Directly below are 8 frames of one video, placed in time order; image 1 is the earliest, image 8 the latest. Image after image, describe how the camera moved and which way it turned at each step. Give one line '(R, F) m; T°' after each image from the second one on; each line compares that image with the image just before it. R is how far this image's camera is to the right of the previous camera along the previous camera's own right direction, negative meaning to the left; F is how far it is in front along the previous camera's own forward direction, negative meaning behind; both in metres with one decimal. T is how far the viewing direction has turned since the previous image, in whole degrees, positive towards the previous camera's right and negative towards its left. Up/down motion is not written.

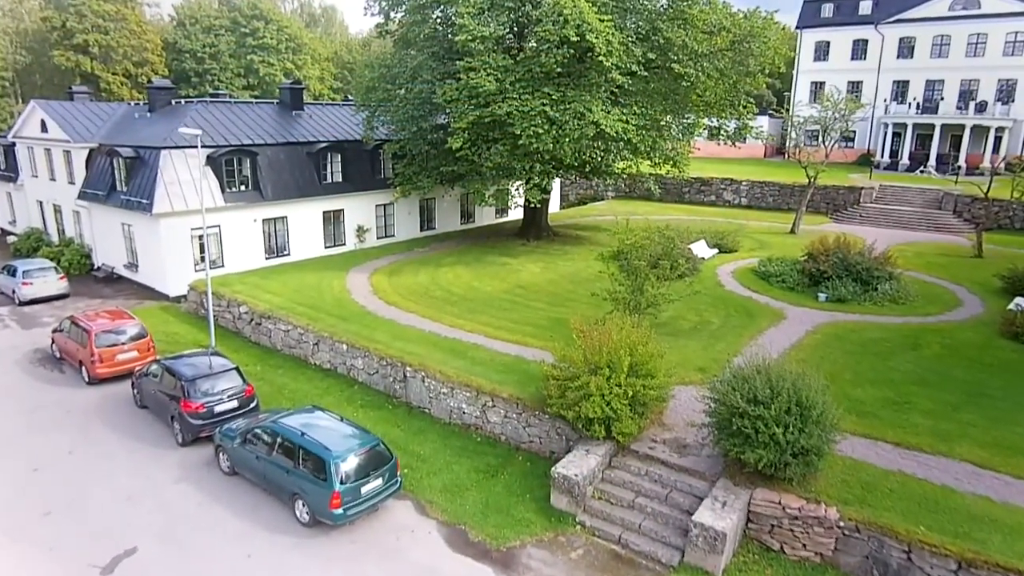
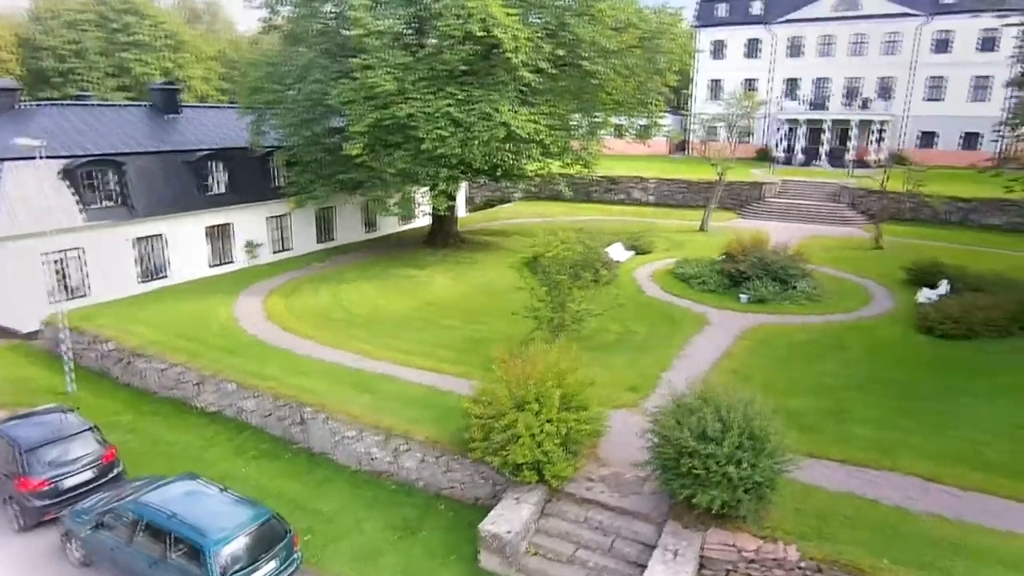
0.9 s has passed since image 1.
(0.0, +1.3) m; +8°
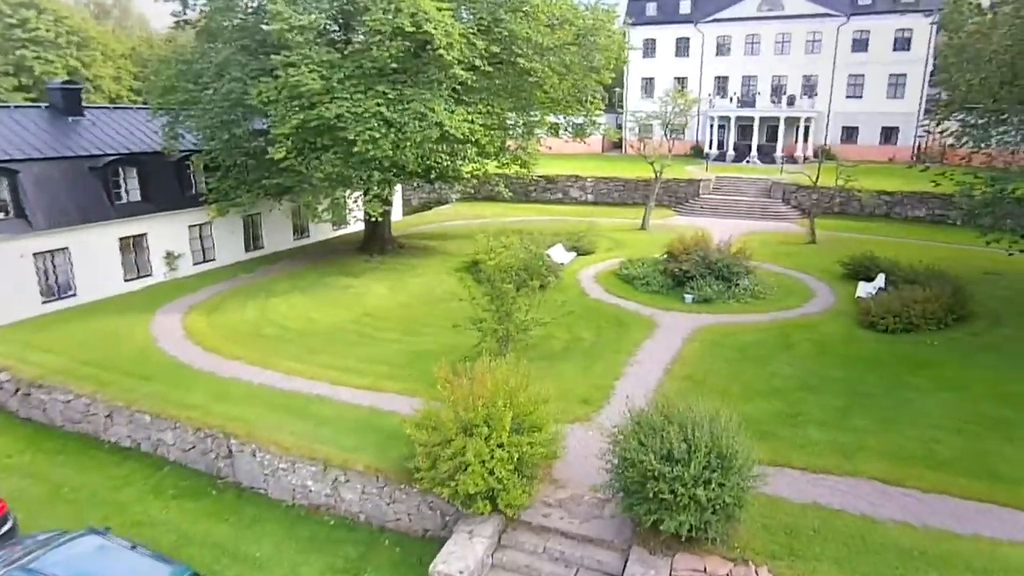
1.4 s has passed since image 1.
(-0.1, +0.7) m; +5°
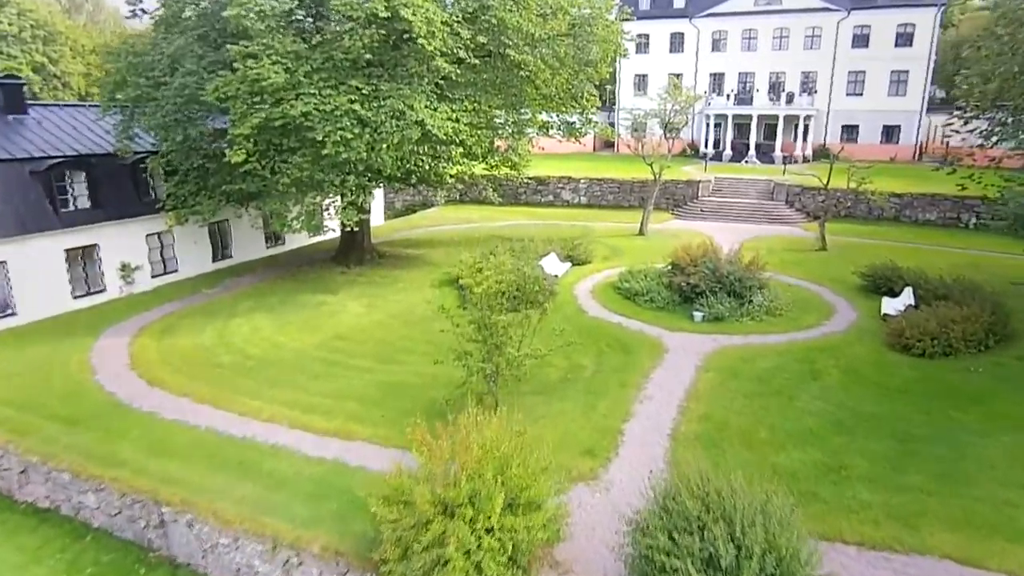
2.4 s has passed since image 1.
(0.0, +1.7) m; +1°
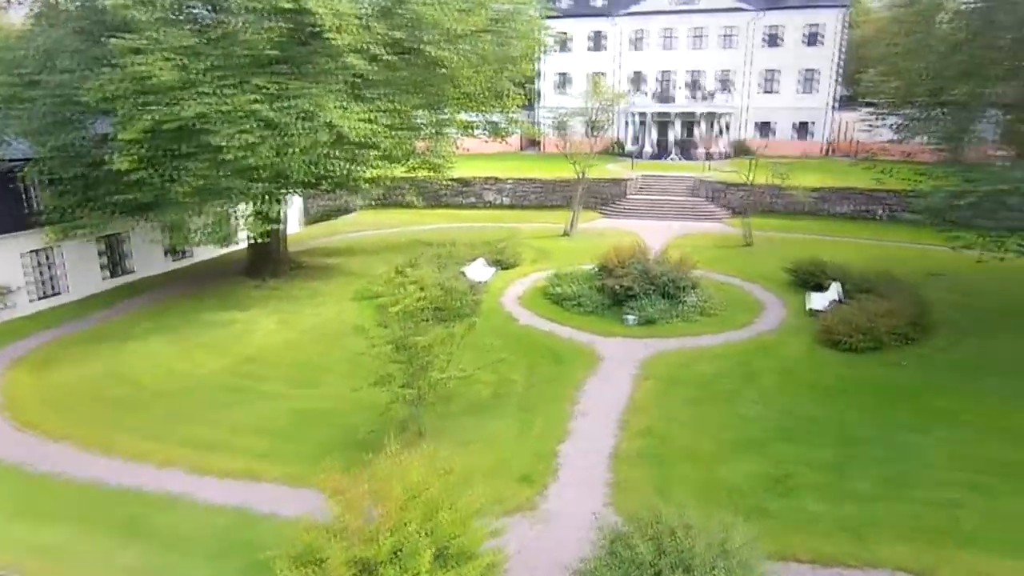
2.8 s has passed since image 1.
(+0.1, +0.8) m; +6°
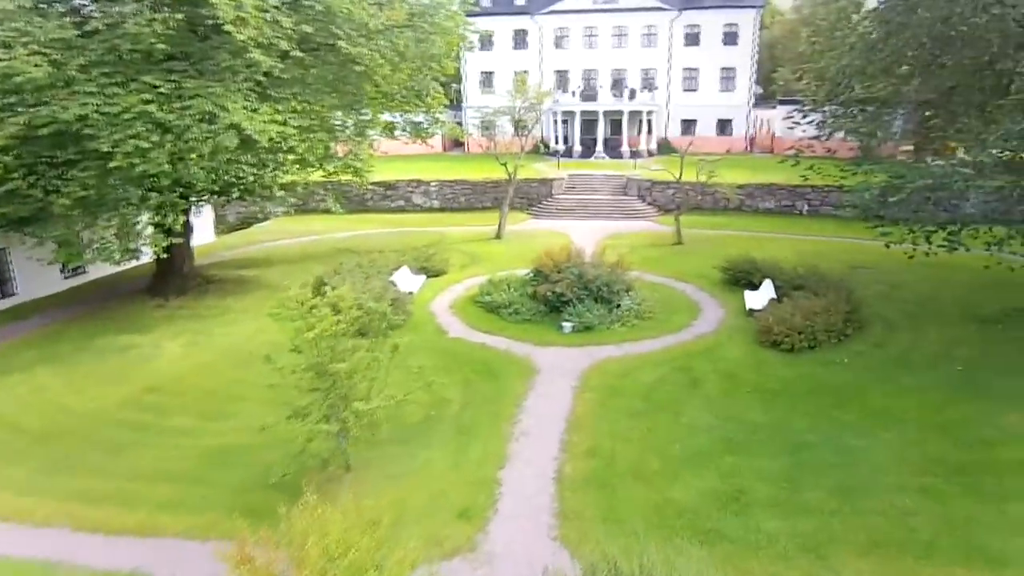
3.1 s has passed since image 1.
(0.0, +0.8) m; +6°
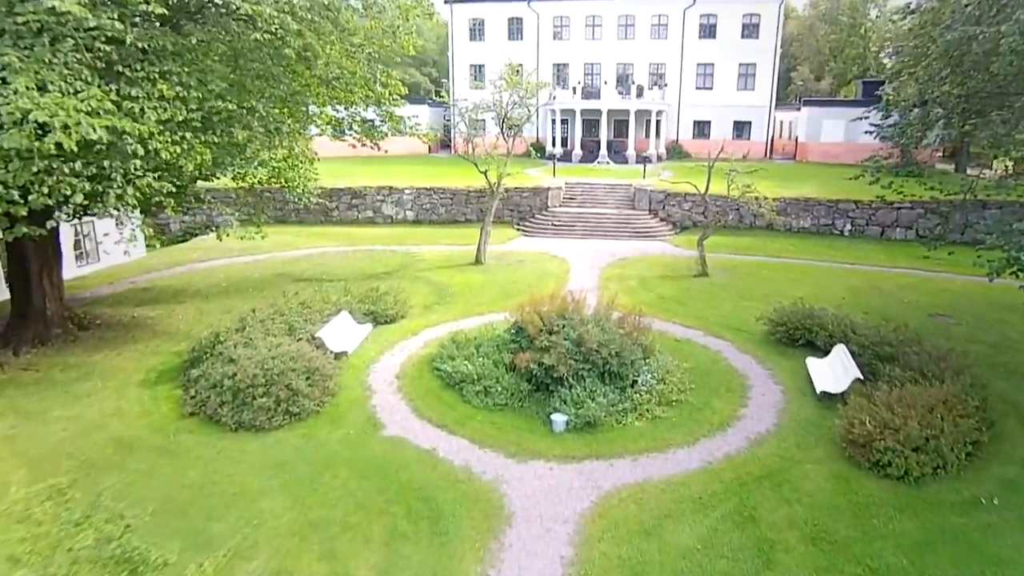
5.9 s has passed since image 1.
(+0.4, +4.5) m; 0°
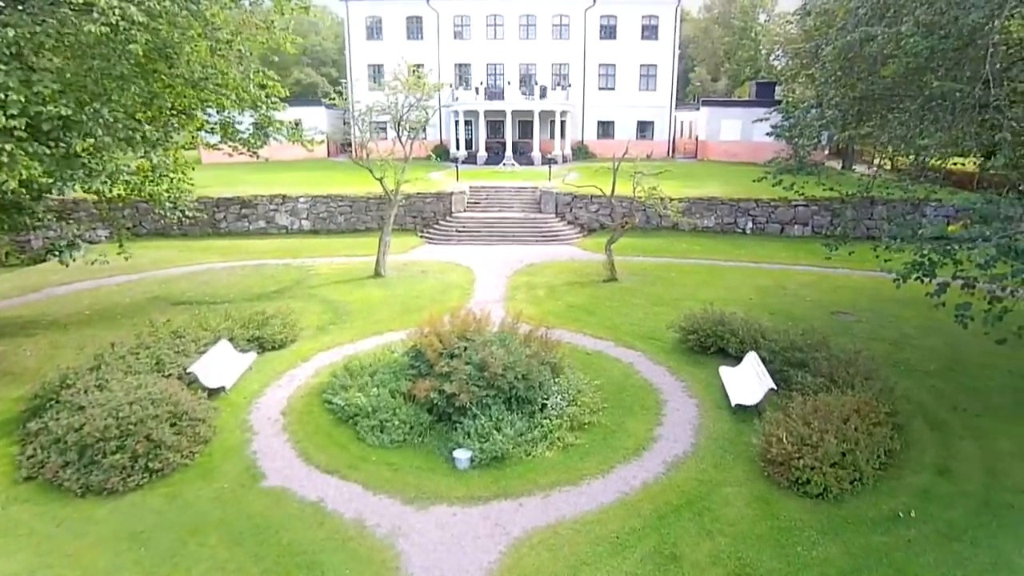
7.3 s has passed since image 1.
(+0.3, +0.9) m; +7°
